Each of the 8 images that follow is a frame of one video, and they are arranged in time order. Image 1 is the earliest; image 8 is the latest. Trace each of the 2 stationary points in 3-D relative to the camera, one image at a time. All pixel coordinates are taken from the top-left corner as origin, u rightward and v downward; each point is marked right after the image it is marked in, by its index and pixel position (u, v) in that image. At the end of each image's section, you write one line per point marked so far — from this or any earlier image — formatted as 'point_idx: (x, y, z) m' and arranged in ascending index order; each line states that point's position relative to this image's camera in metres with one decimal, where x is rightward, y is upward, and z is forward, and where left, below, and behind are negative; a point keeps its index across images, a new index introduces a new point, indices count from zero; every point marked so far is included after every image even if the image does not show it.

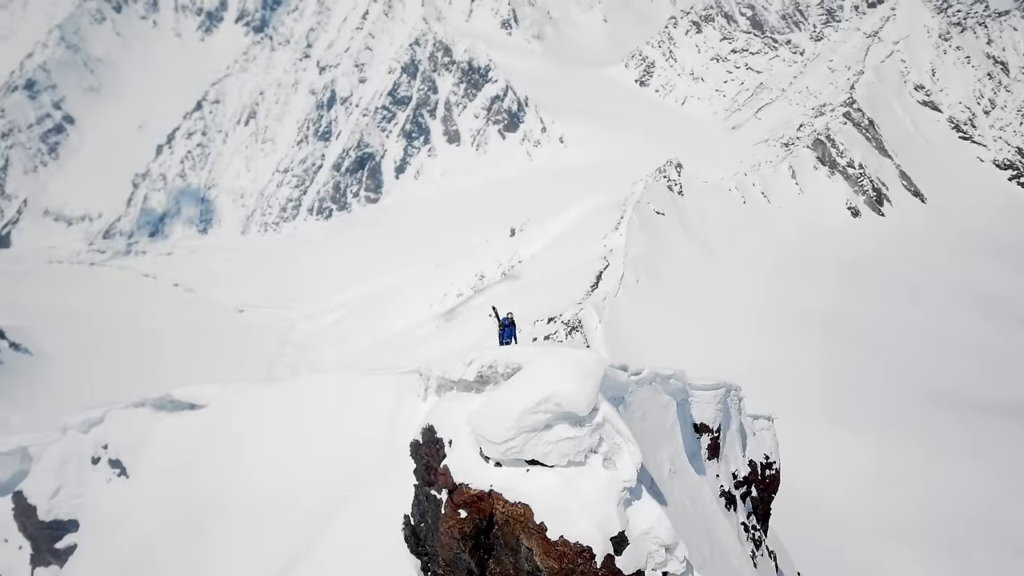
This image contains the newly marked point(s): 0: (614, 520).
0: (+2.0, -4.6, +15.7) m
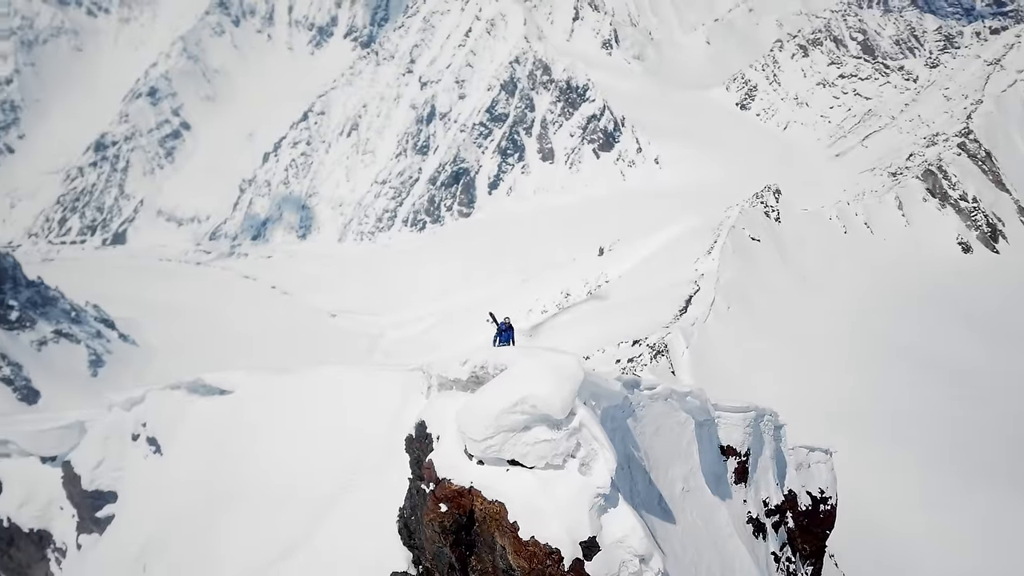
0: (+1.4, -4.7, +15.8) m
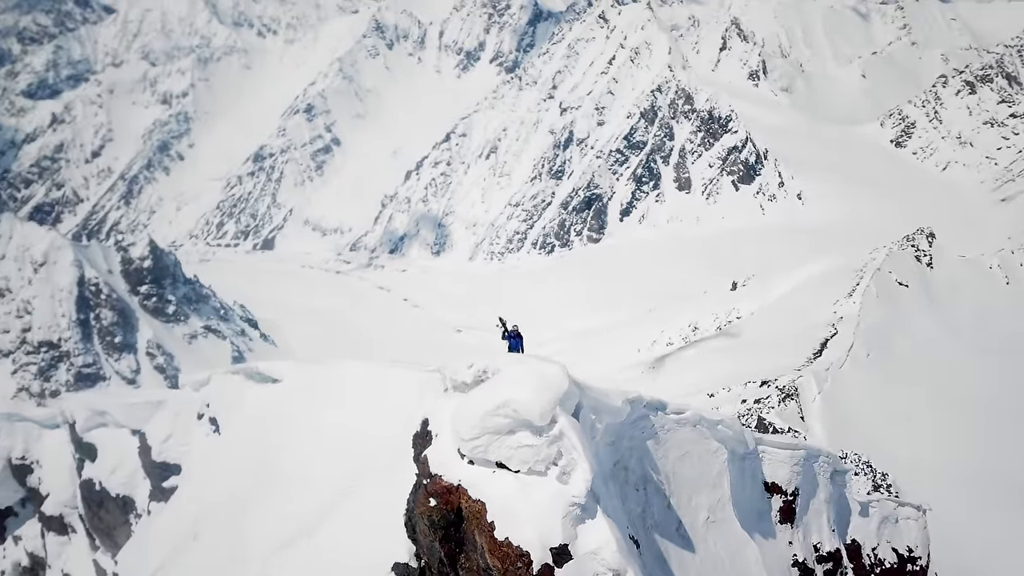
0: (+0.9, -5.0, +16.1) m
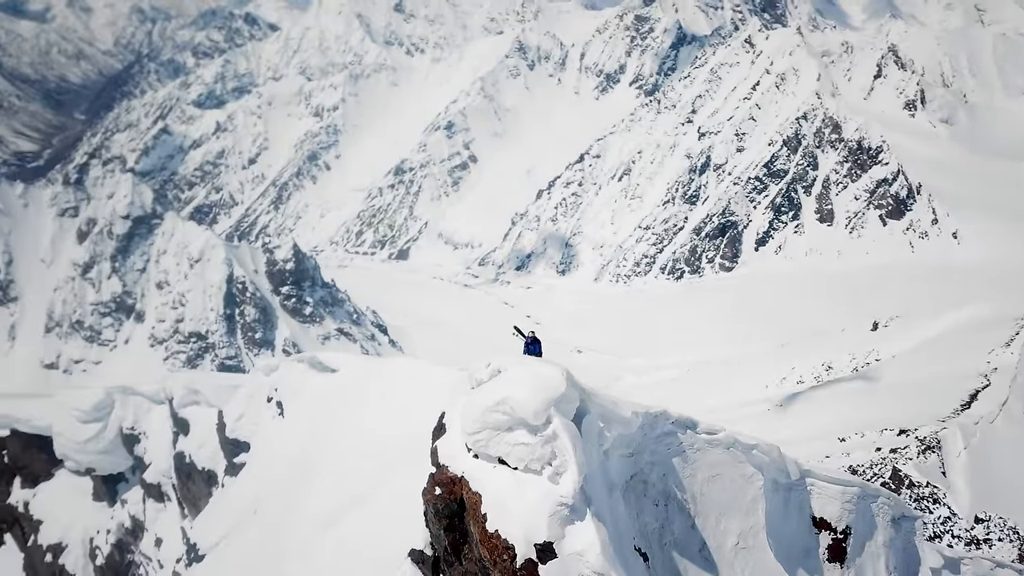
0: (+0.6, -5.0, +16.6) m
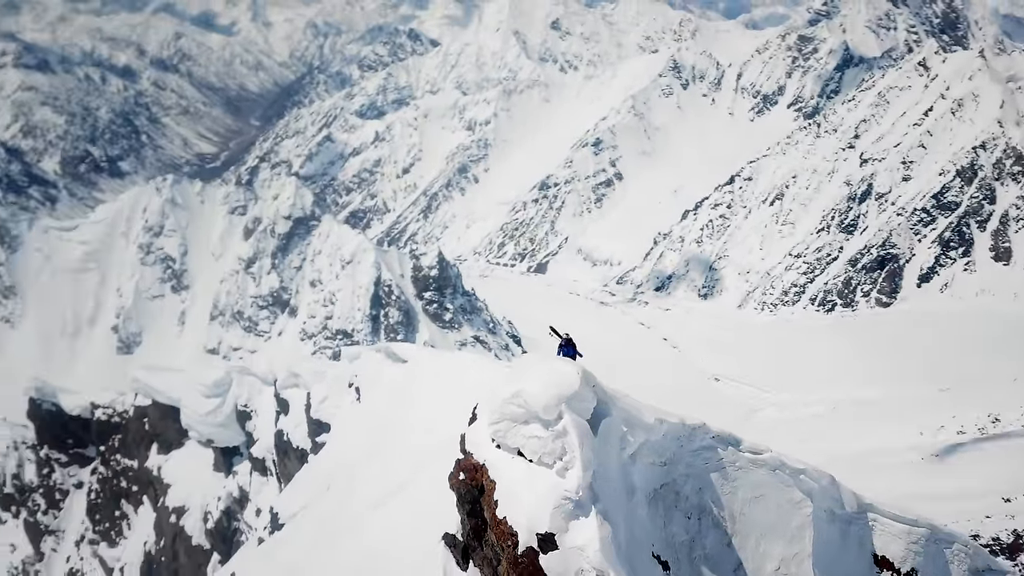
0: (+0.7, -5.0, +17.2) m
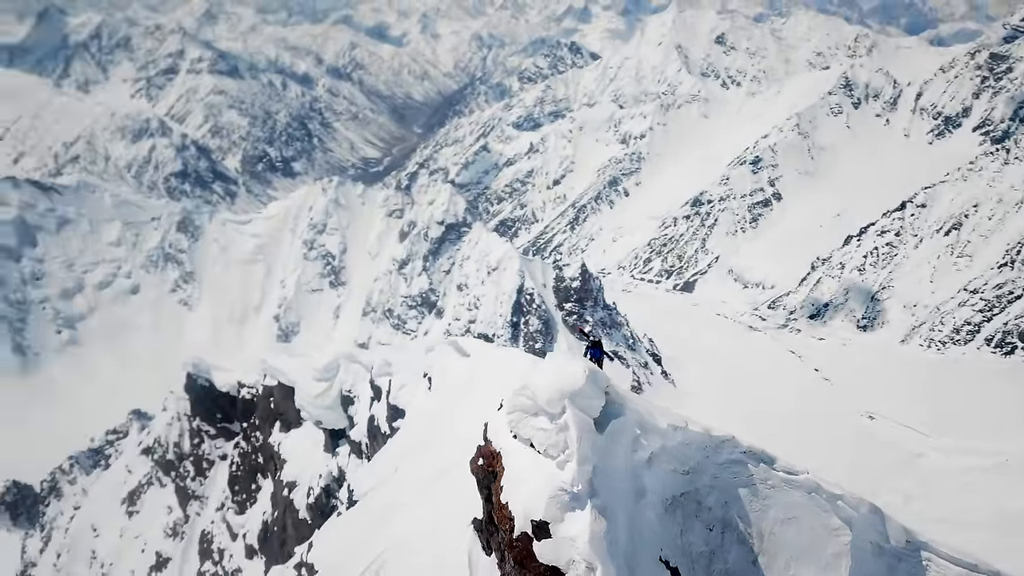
0: (+0.6, -5.0, +18.0) m
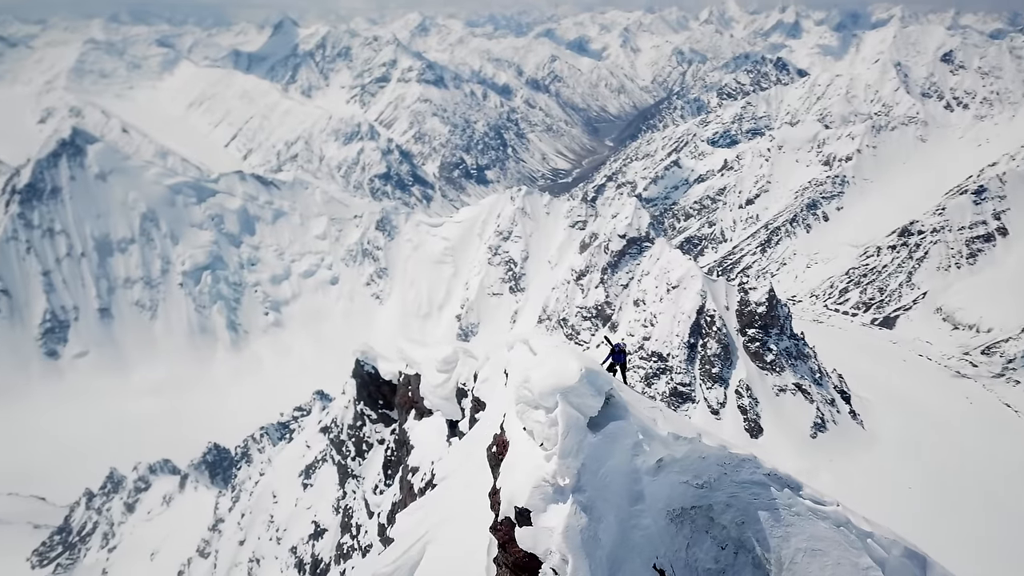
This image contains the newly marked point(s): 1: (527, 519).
0: (+0.2, -4.9, +18.8) m
1: (+0.2, -5.3, +18.6) m
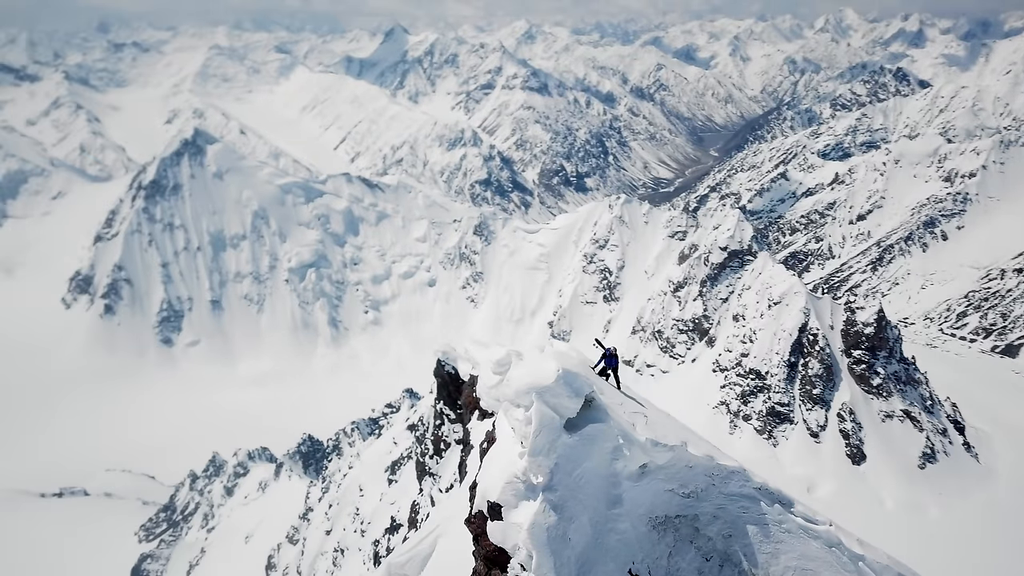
0: (-0.4, -4.9, +19.3) m
1: (-0.5, -5.3, +19.0) m
